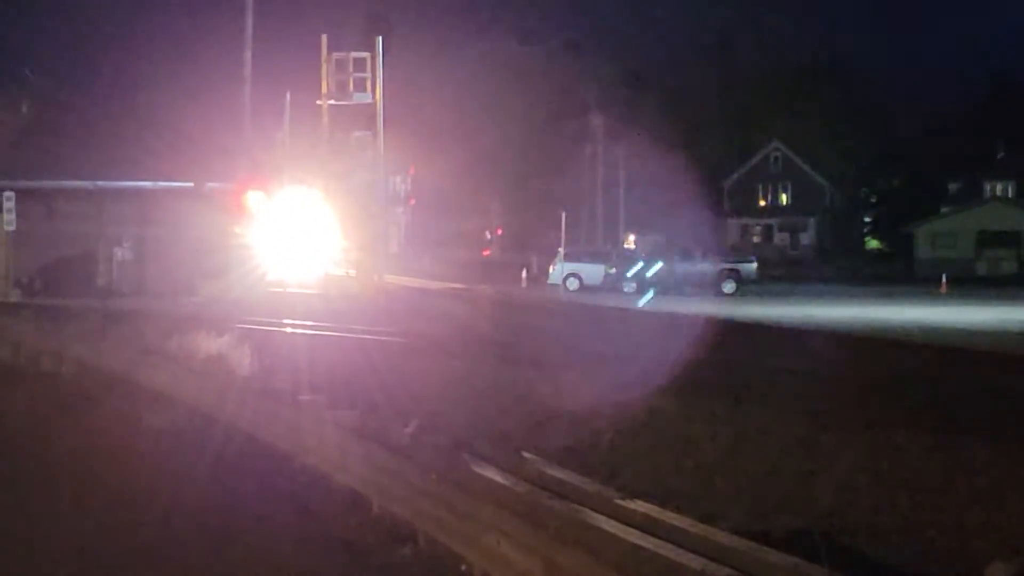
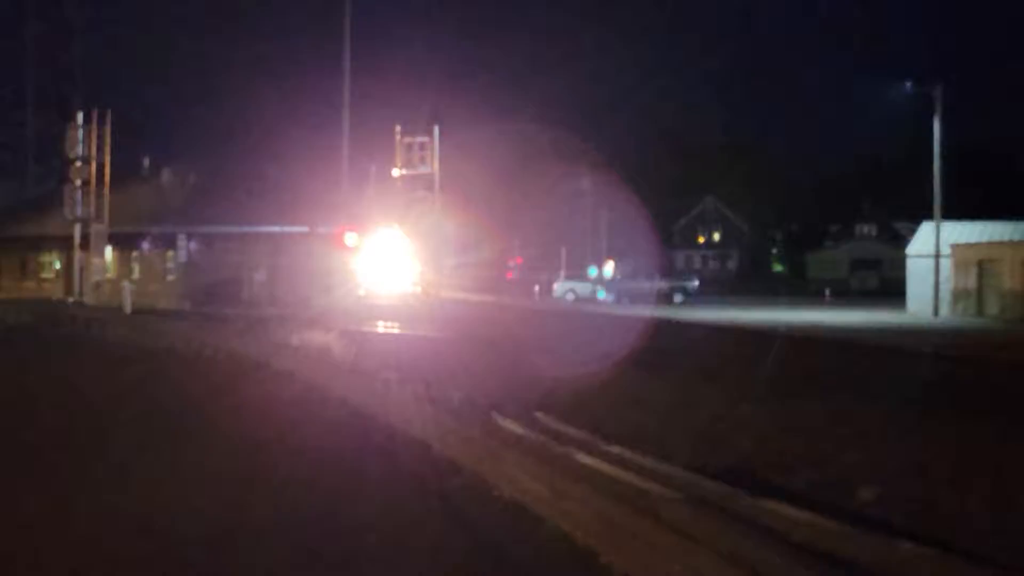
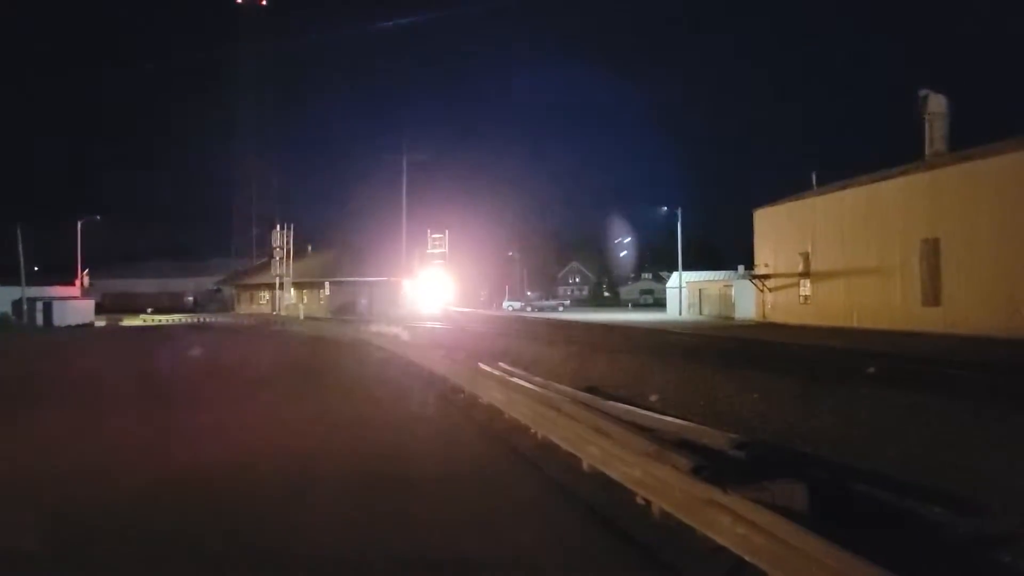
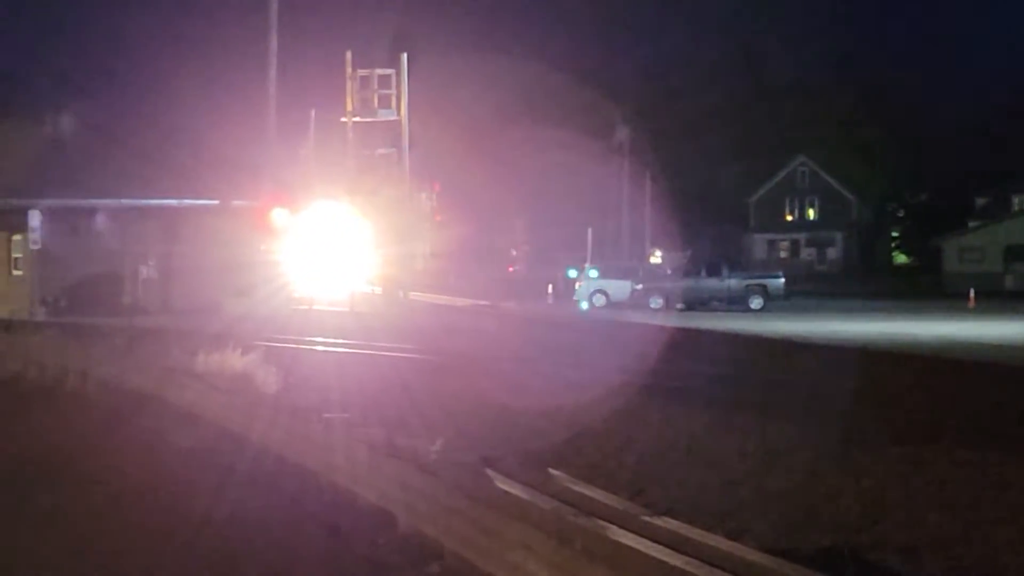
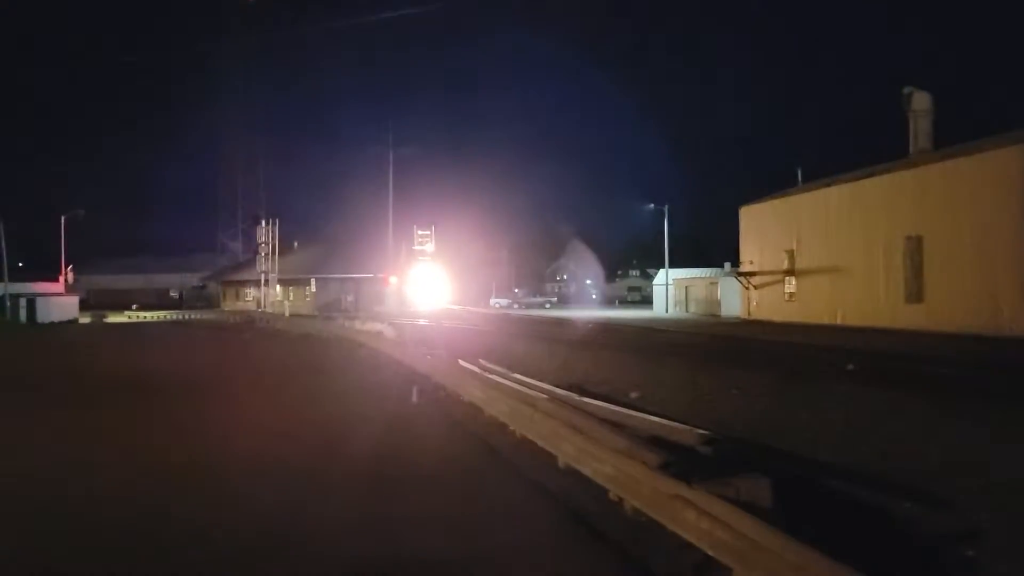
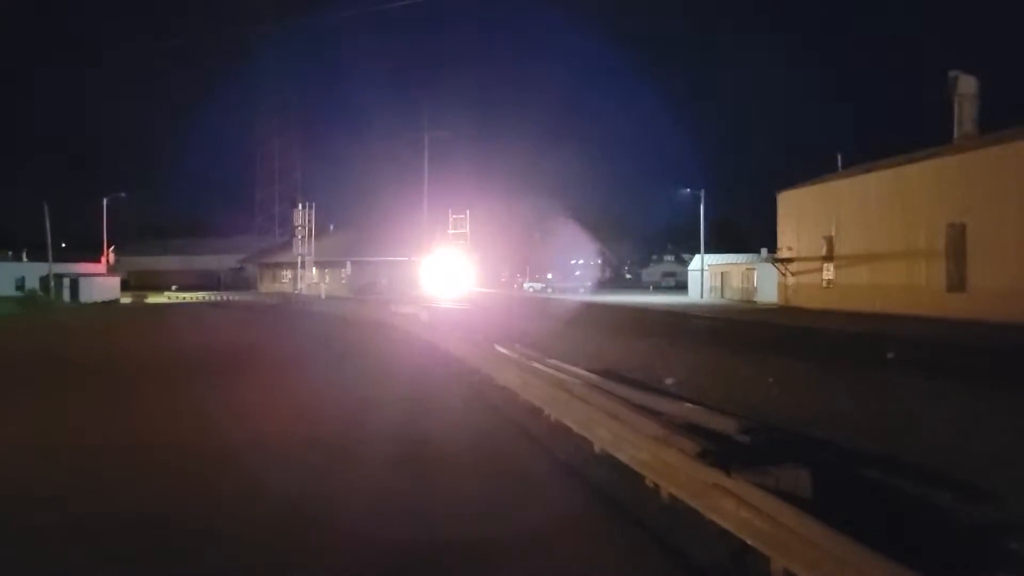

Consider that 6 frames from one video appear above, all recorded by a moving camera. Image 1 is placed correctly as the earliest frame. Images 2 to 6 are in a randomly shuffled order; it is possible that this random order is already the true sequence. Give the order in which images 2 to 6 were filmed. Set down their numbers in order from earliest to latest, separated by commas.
4, 2, 6, 3, 5
